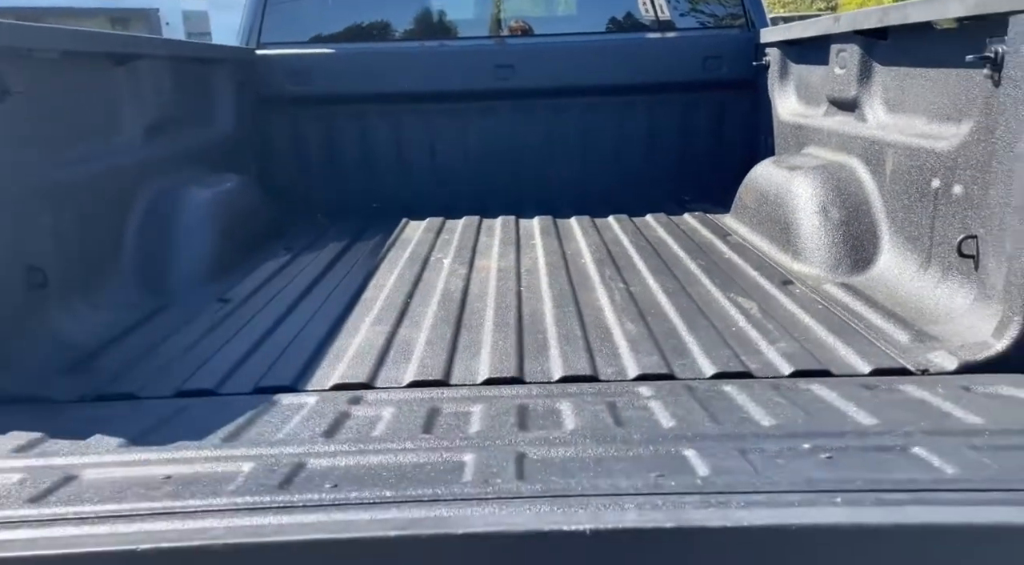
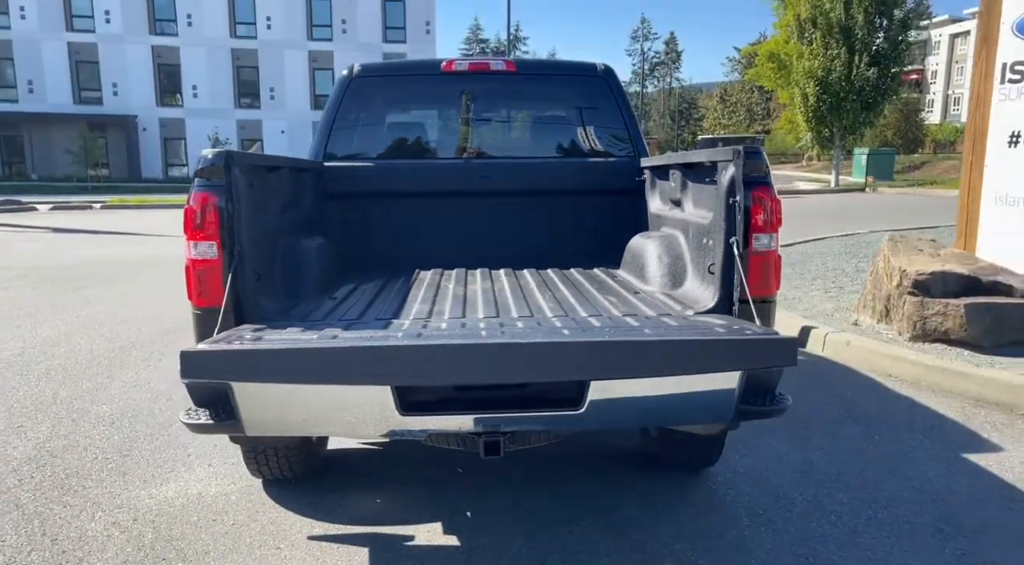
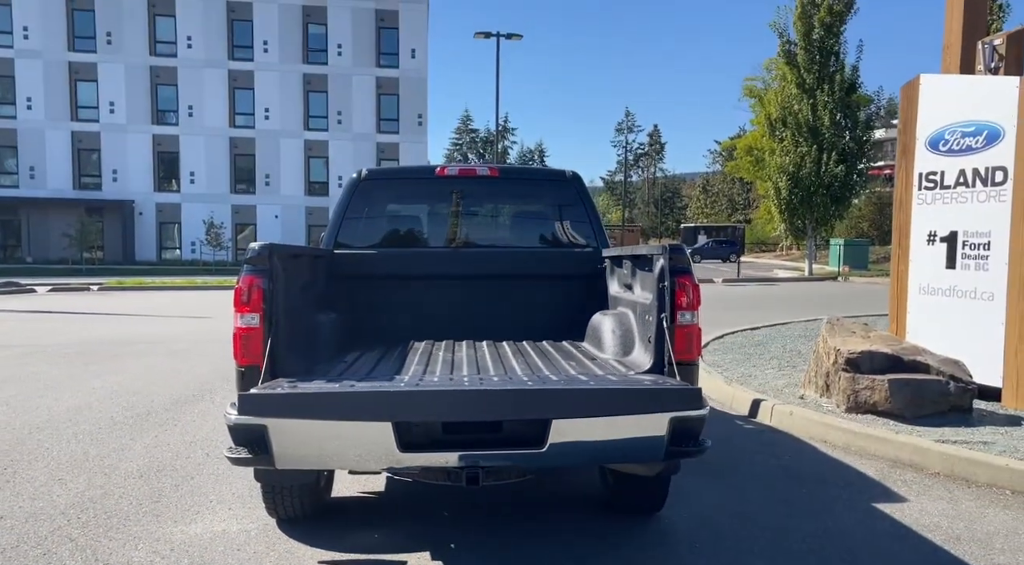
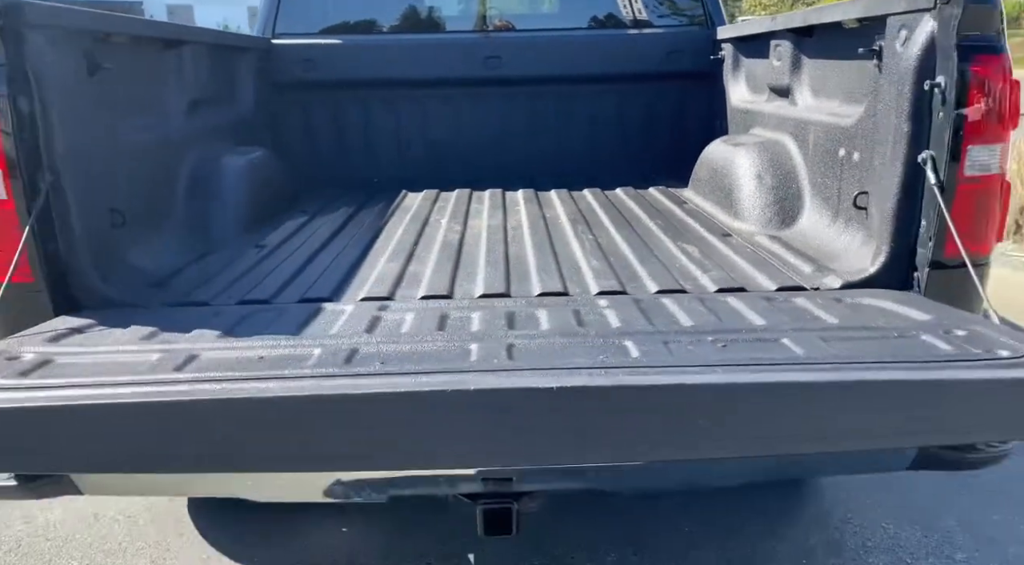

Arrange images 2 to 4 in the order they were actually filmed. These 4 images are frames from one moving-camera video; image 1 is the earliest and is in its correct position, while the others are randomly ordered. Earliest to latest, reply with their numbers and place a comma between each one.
4, 2, 3
